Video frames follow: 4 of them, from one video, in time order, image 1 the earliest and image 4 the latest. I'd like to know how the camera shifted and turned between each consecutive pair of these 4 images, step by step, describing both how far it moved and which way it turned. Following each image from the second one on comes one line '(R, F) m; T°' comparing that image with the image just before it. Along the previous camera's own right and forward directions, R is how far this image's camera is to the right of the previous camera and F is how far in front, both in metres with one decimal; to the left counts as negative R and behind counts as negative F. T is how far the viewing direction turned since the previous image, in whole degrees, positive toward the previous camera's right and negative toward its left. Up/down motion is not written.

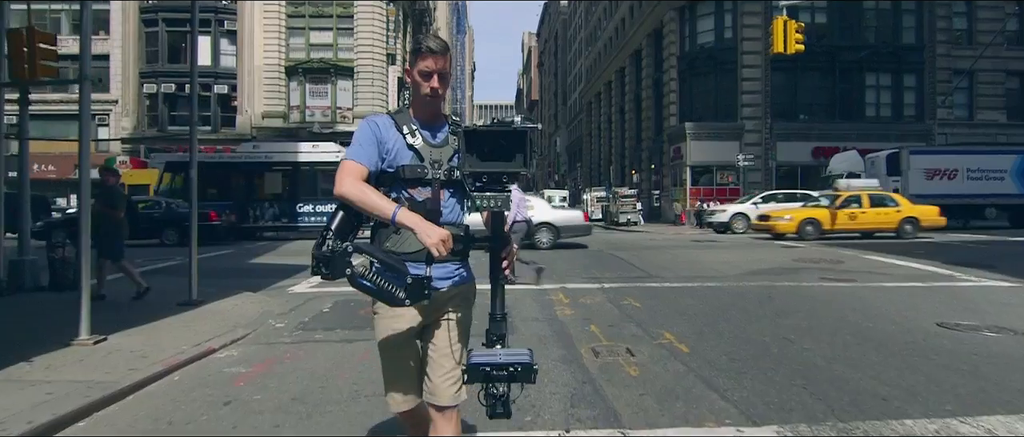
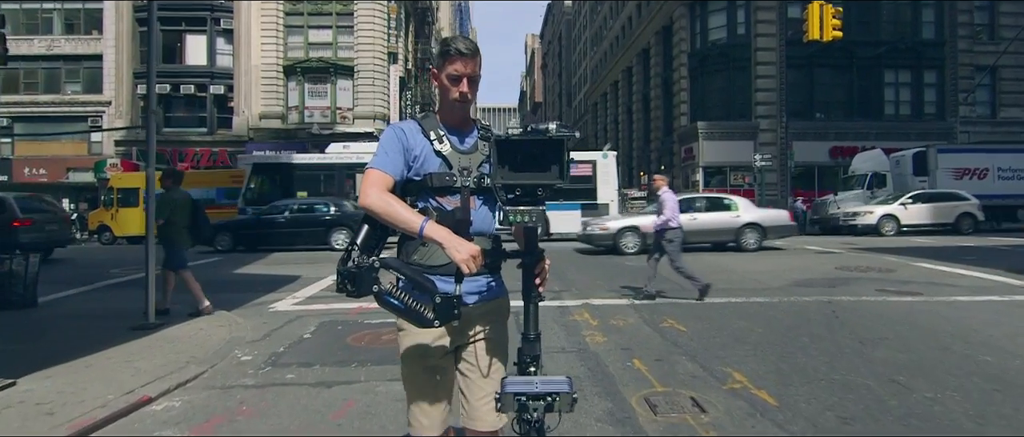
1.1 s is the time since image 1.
(-0.2, +1.6) m; 0°
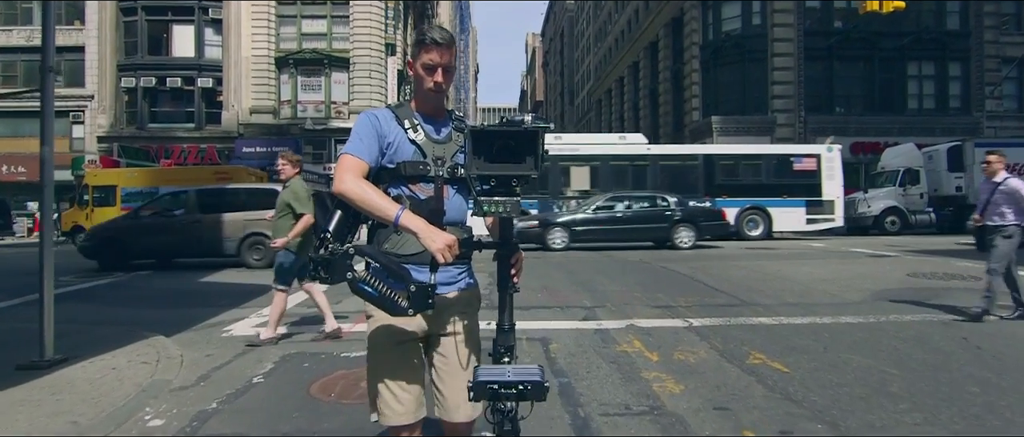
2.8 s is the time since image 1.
(-0.3, +2.2) m; 0°
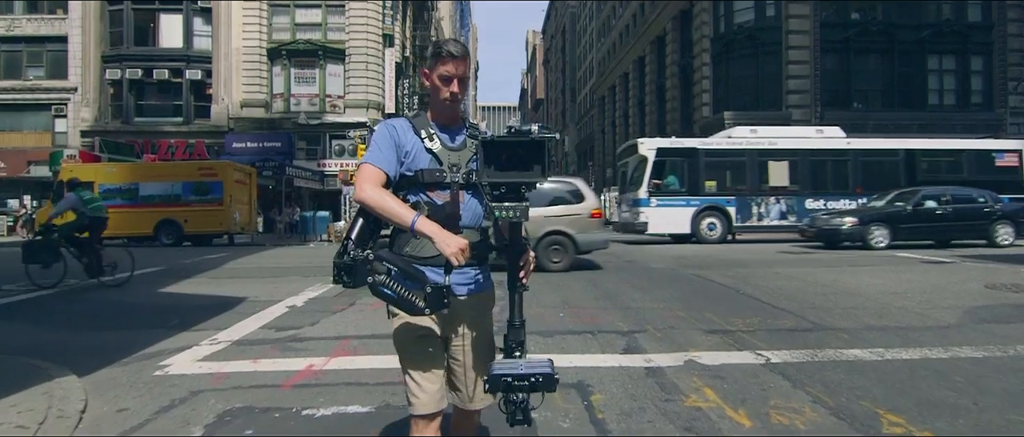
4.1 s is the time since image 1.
(-0.2, +1.8) m; 0°
